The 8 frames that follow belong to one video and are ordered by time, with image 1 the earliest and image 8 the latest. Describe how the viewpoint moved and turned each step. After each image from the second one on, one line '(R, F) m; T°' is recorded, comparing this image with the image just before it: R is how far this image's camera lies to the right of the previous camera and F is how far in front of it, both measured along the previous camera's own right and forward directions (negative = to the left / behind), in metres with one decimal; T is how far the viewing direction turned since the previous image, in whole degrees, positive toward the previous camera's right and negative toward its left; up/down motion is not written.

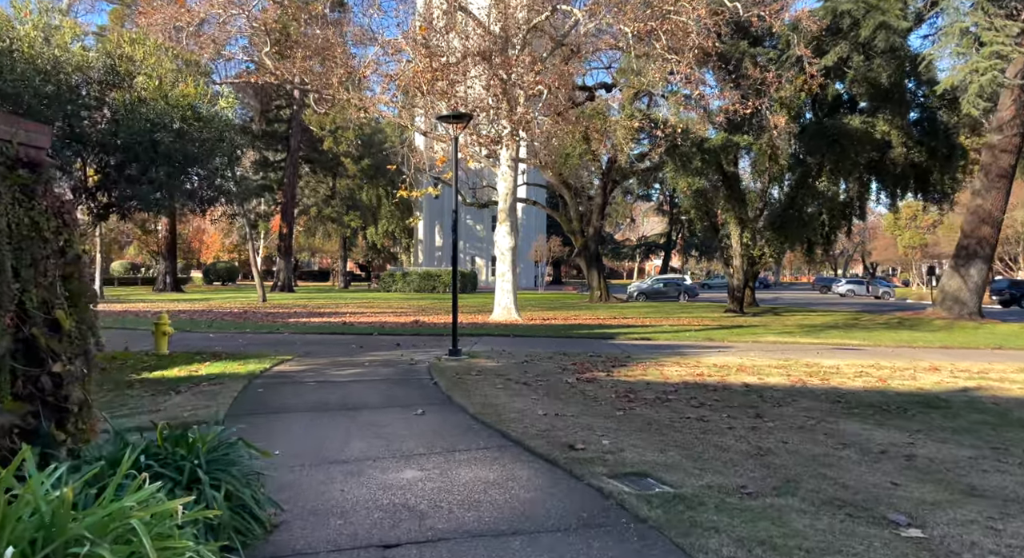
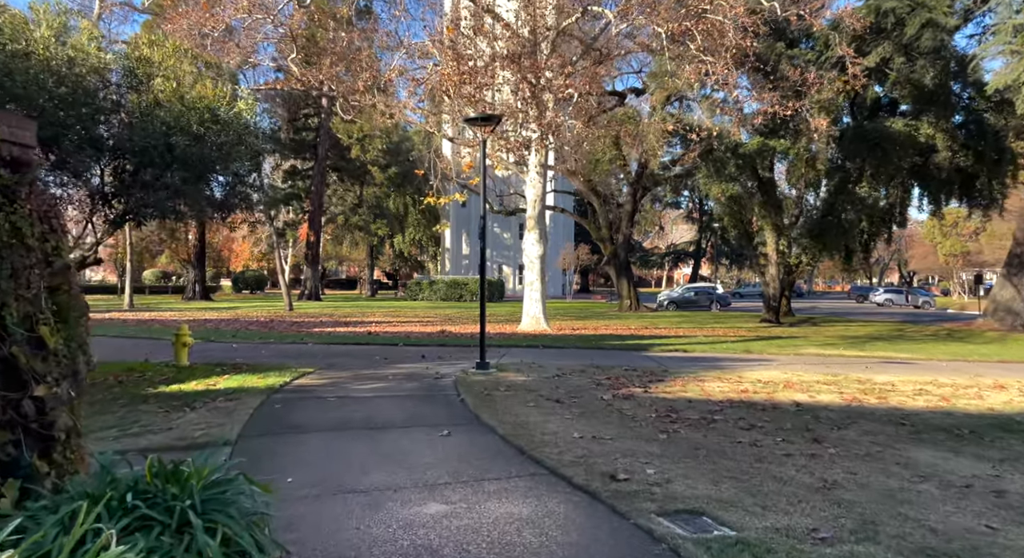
(-0.1, +0.6) m; -2°
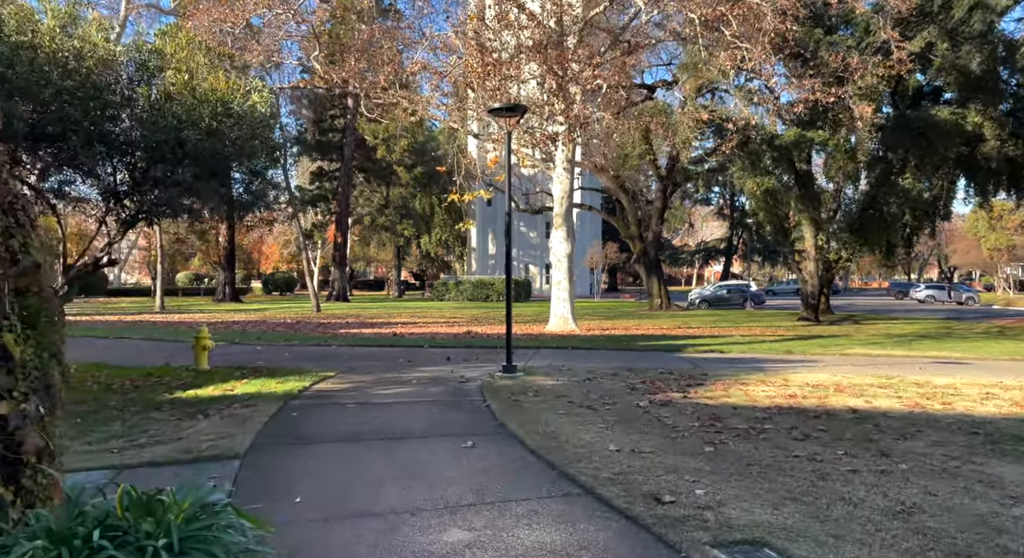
(0.0, +0.6) m; -2°
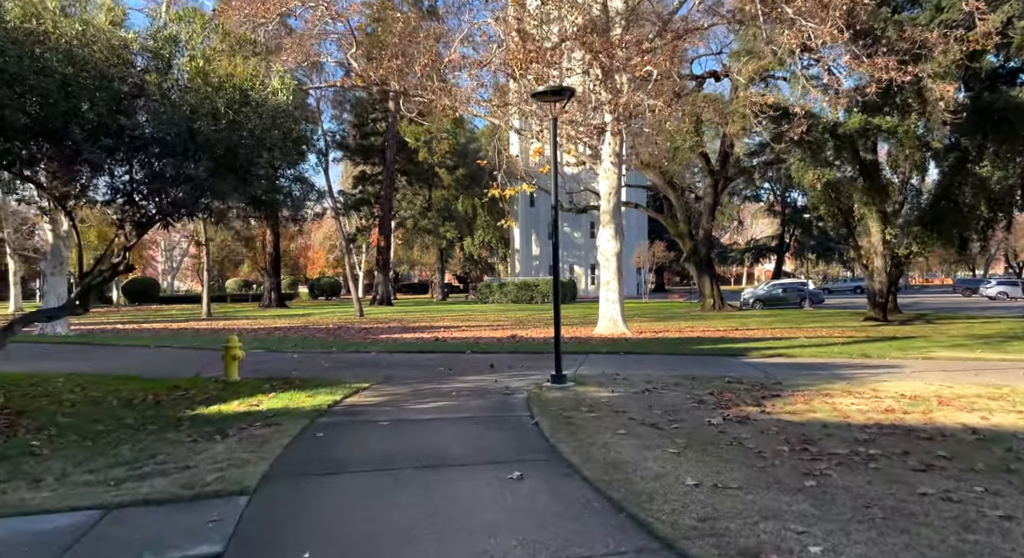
(-0.1, +1.1) m; -3°
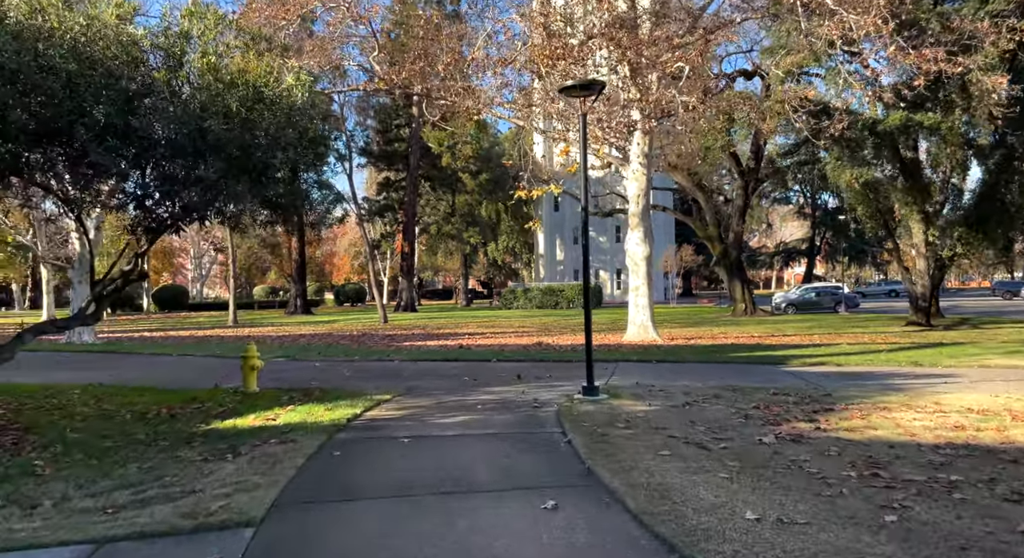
(-0.1, +0.6) m; -1°
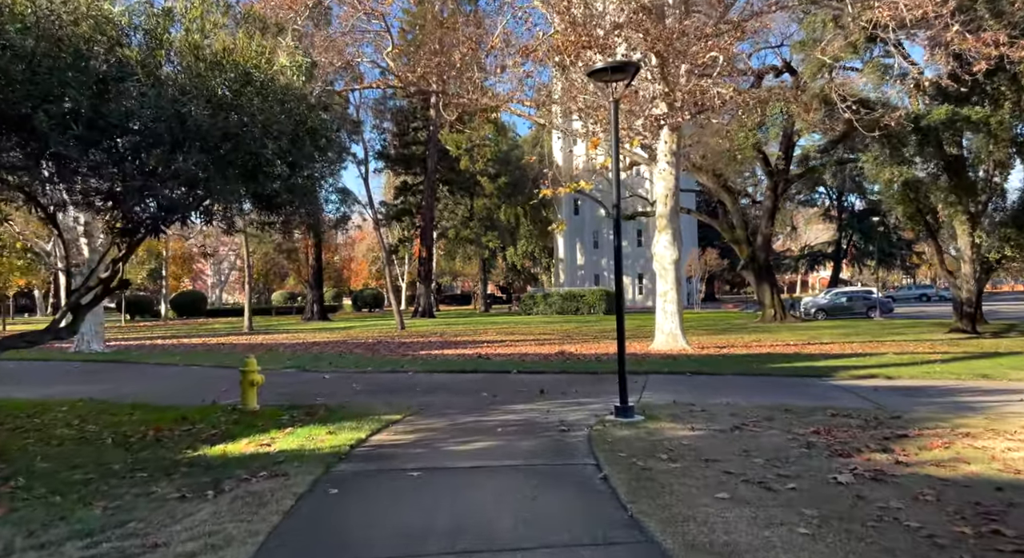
(0.0, +1.2) m; -1°
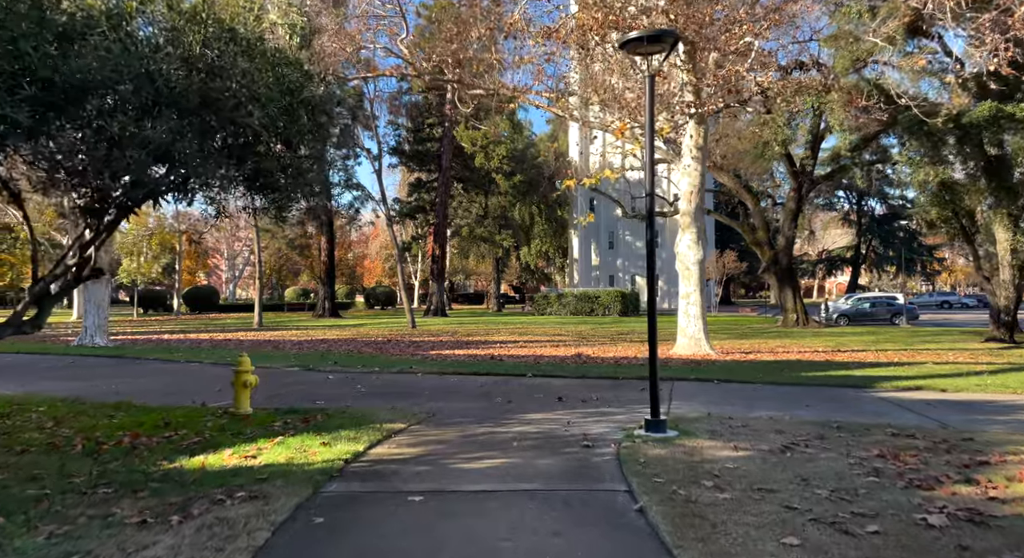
(-0.1, +1.1) m; -1°
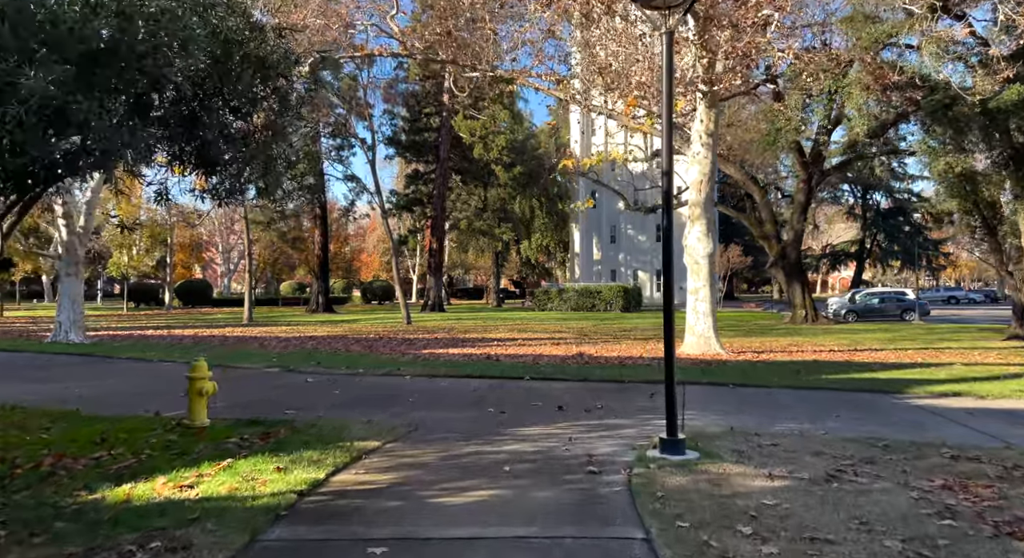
(+0.1, +1.4) m; 0°
